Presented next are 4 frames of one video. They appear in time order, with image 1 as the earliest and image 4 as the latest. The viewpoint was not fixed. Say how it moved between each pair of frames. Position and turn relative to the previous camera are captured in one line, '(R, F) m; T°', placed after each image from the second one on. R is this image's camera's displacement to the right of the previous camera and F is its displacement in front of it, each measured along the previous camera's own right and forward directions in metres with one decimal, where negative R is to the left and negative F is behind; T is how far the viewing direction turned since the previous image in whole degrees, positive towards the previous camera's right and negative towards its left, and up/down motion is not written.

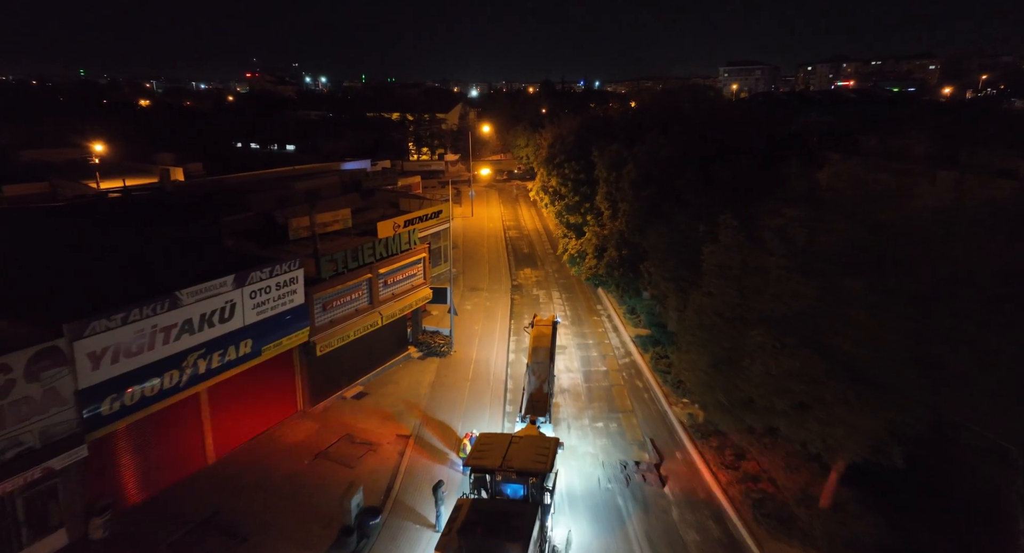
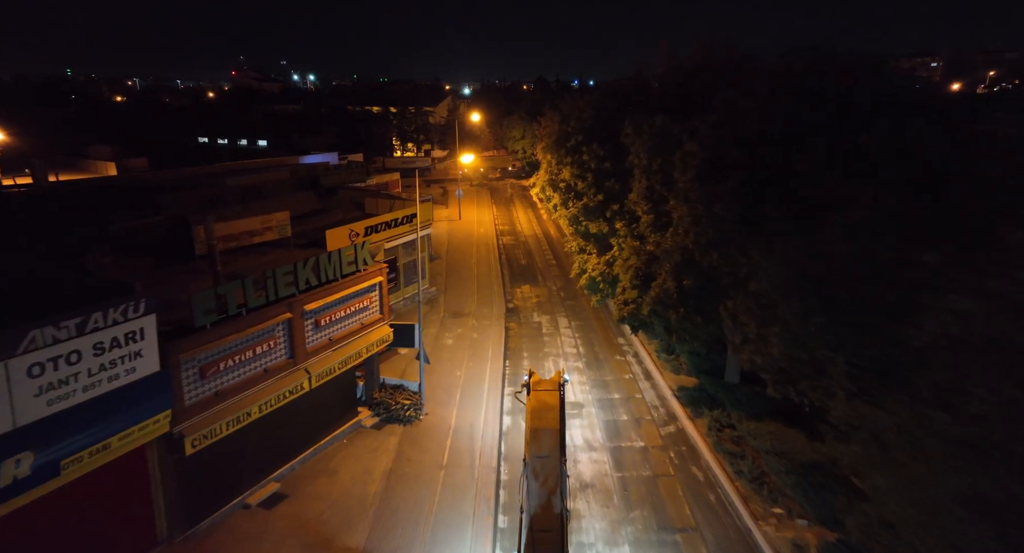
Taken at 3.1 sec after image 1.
(0.0, +8.2) m; +1°
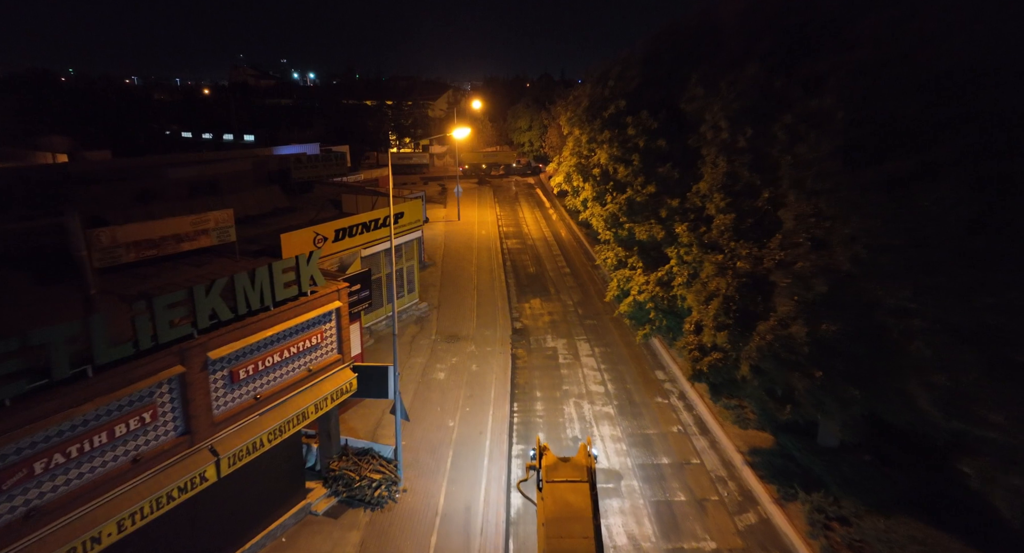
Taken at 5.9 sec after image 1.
(-0.3, +5.6) m; 0°
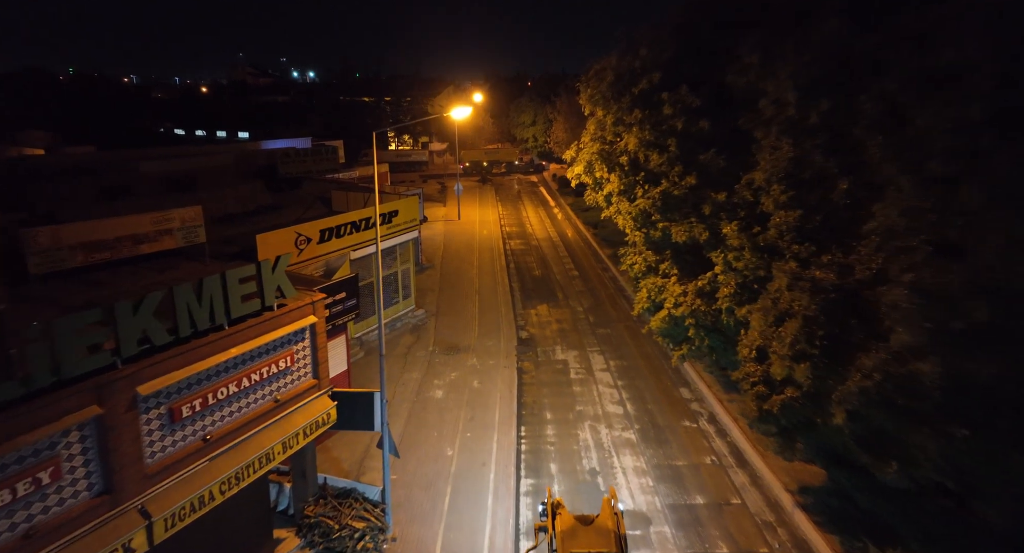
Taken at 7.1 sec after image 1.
(-0.2, +2.3) m; 0°
